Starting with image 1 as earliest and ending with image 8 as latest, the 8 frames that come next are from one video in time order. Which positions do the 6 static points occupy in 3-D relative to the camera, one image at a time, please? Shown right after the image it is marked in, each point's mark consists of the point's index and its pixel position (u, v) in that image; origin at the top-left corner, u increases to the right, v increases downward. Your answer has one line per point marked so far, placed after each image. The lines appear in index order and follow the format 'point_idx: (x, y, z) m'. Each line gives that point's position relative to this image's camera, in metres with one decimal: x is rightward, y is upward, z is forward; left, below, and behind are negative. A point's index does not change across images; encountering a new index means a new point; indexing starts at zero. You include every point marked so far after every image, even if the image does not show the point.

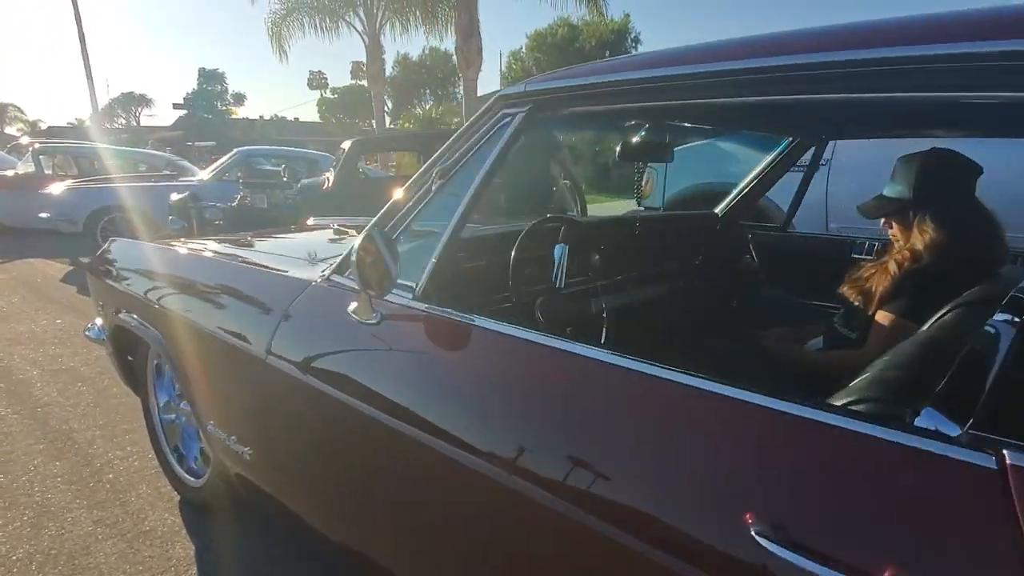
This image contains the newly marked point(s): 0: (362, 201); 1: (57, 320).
0: (-1.7, +0.7, +7.3) m
1: (-4.3, -0.3, +6.1) m
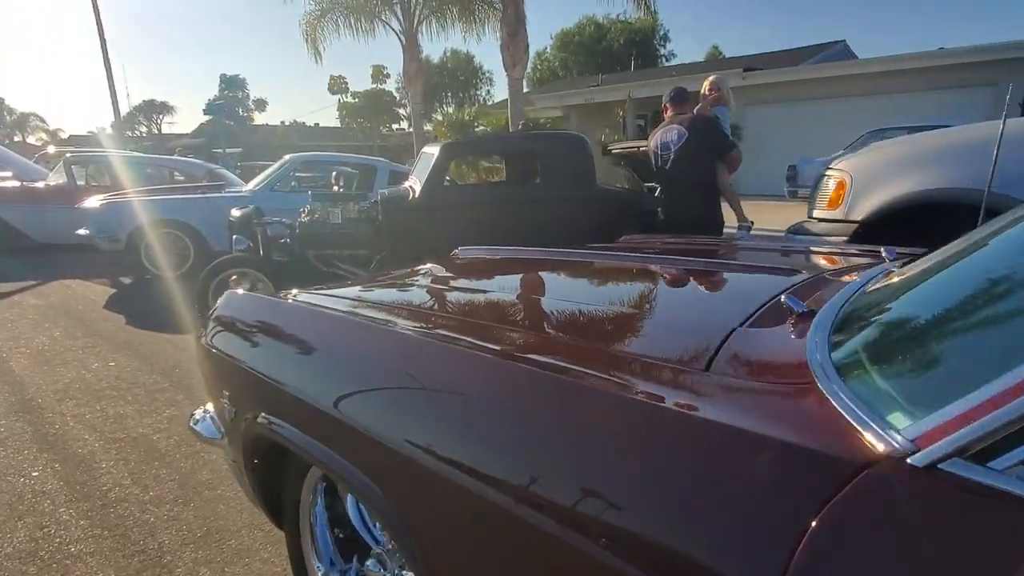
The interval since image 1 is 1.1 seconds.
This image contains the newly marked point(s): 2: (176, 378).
0: (-0.6, +0.5, +6.3) m
1: (-3.2, -0.6, +5.1) m
2: (-2.5, -0.7, +4.7) m
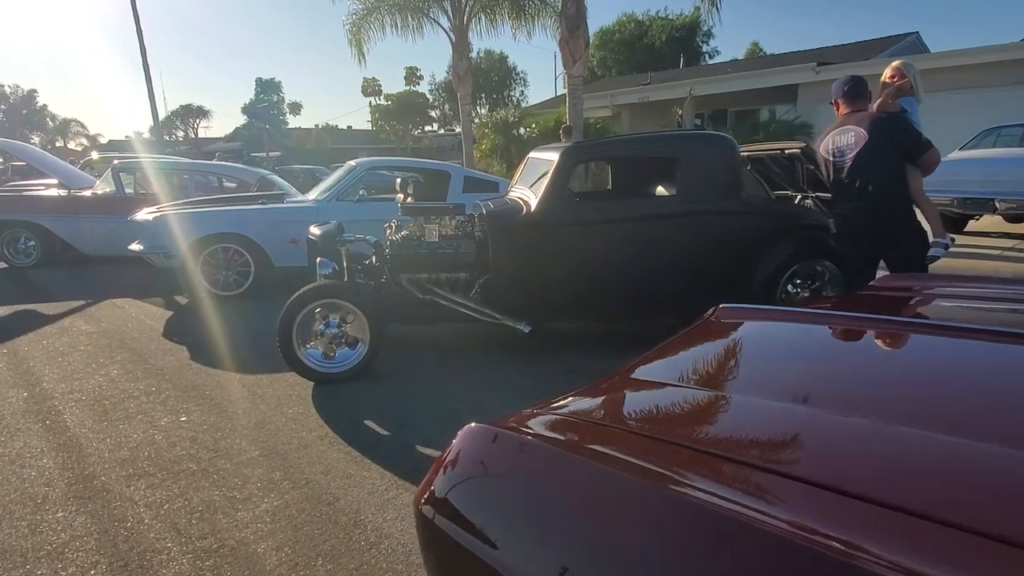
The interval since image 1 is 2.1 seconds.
0: (+0.4, +0.2, +5.3) m
1: (-2.2, -0.9, +4.2) m
2: (-1.5, -0.9, +3.8) m
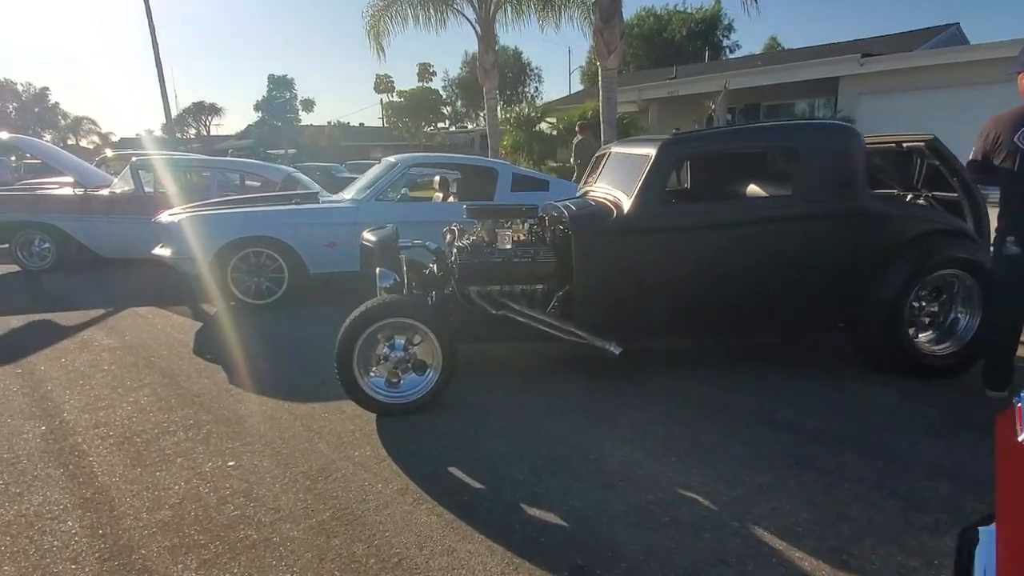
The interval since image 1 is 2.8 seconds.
0: (+1.1, +0.1, +4.6) m
1: (-1.6, -1.0, +3.5) m
2: (-0.9, -1.0, +3.1) m
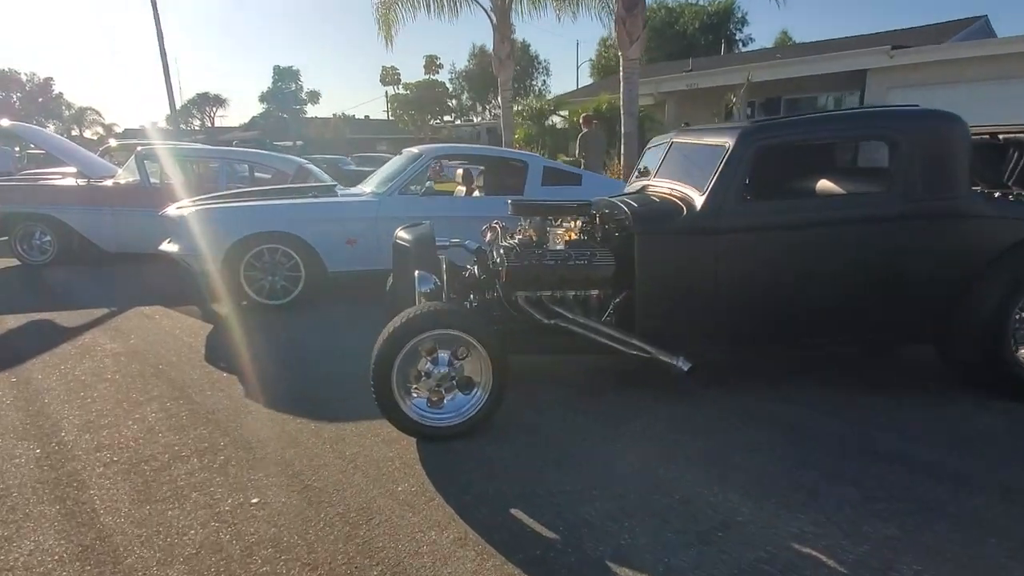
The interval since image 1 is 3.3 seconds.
0: (+1.4, +0.1, +4.1) m
1: (-1.2, -1.0, +3.0) m
2: (-0.5, -1.1, +2.6) m
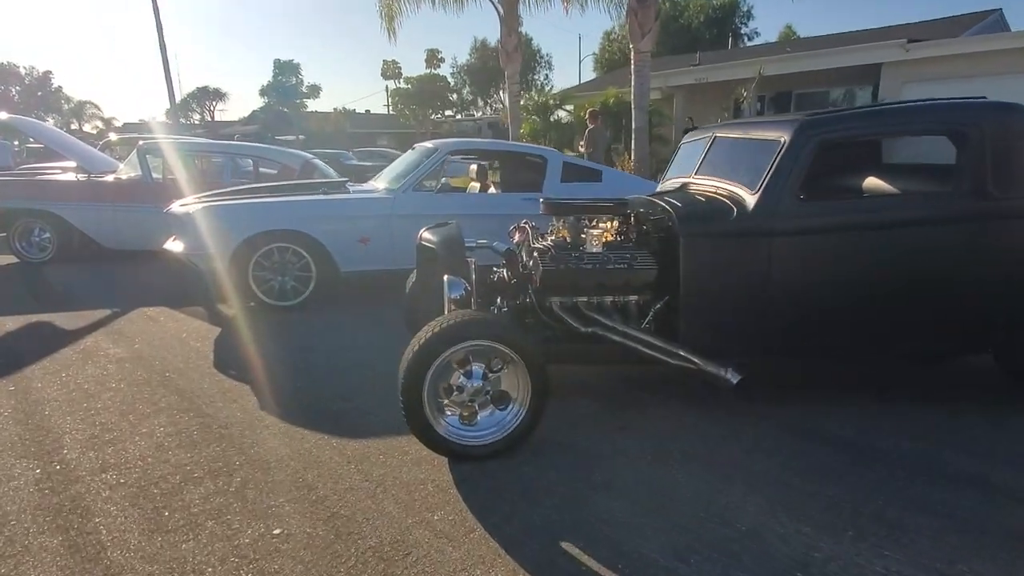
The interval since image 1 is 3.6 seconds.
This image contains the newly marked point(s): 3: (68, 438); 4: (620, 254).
0: (+1.6, 0.0, +3.8) m
1: (-1.0, -1.0, +2.7) m
2: (-0.3, -1.1, +2.3) m
3: (-2.5, -0.9, +3.7) m
4: (+0.7, +0.2, +4.0) m
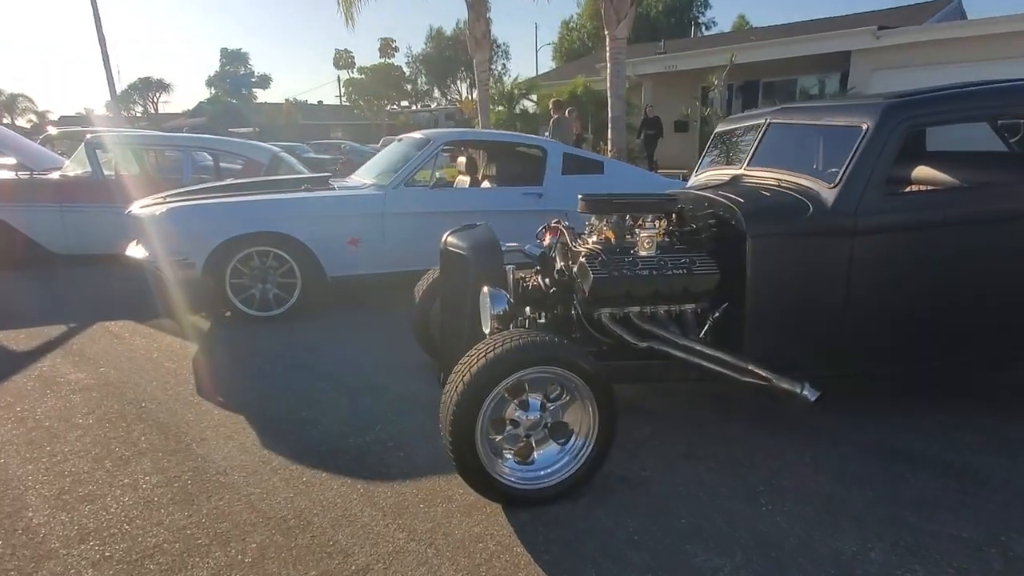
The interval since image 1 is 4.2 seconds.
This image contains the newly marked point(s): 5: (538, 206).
0: (+1.8, 0.0, +3.4) m
1: (-0.7, -1.1, +2.2) m
2: (0.0, -1.2, +1.8) m
3: (-2.3, -1.0, +3.1) m
4: (+0.9, +0.2, +3.5) m
5: (+0.3, +0.9, +6.8) m
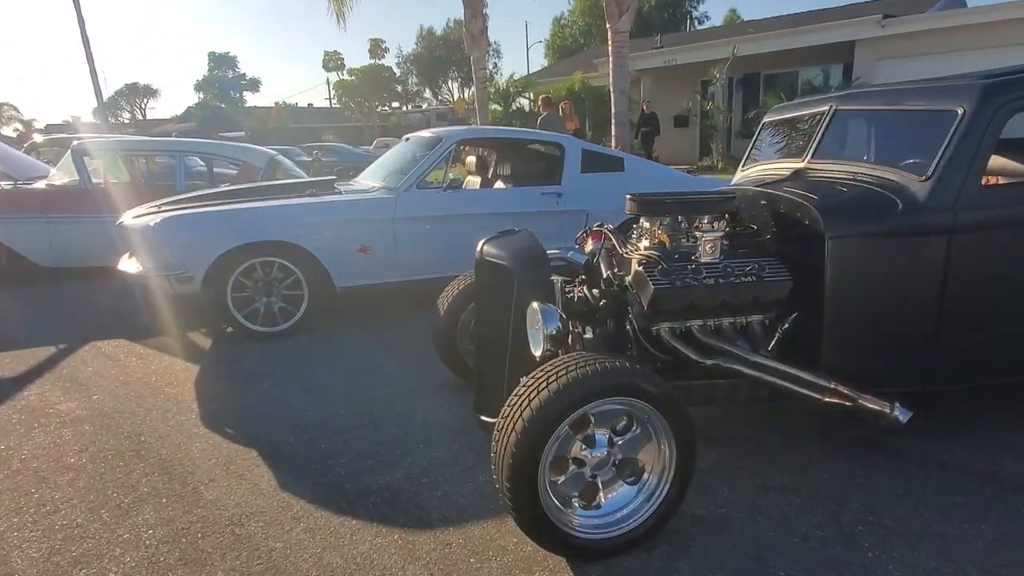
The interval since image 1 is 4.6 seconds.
0: (+2.1, 0.0, +3.0) m
1: (-0.4, -1.2, +1.8) m
2: (+0.3, -1.3, +1.4) m
3: (-2.0, -1.1, +2.6) m
4: (+1.1, +0.1, +3.1) m
5: (+0.4, +0.8, +6.4) m
